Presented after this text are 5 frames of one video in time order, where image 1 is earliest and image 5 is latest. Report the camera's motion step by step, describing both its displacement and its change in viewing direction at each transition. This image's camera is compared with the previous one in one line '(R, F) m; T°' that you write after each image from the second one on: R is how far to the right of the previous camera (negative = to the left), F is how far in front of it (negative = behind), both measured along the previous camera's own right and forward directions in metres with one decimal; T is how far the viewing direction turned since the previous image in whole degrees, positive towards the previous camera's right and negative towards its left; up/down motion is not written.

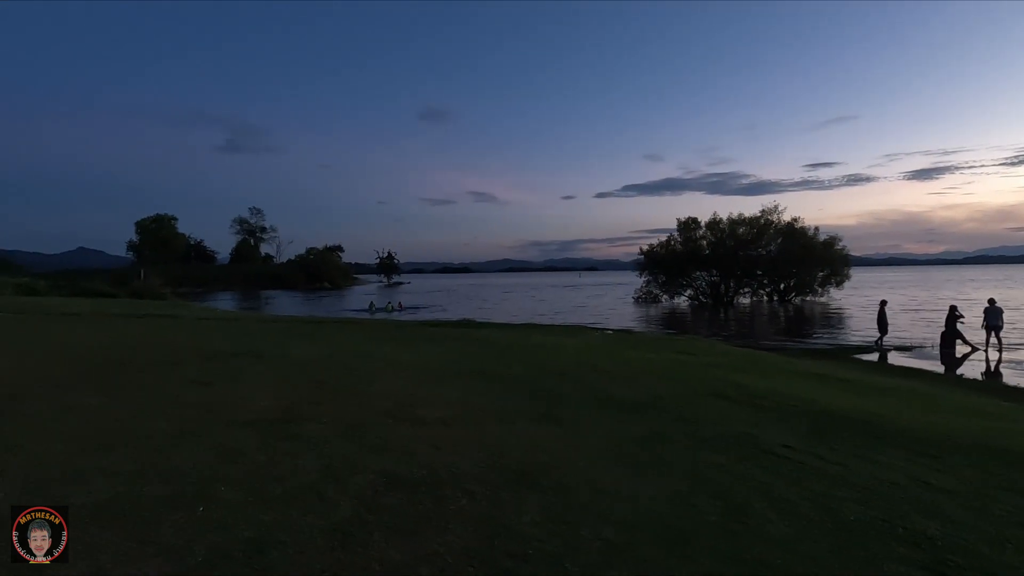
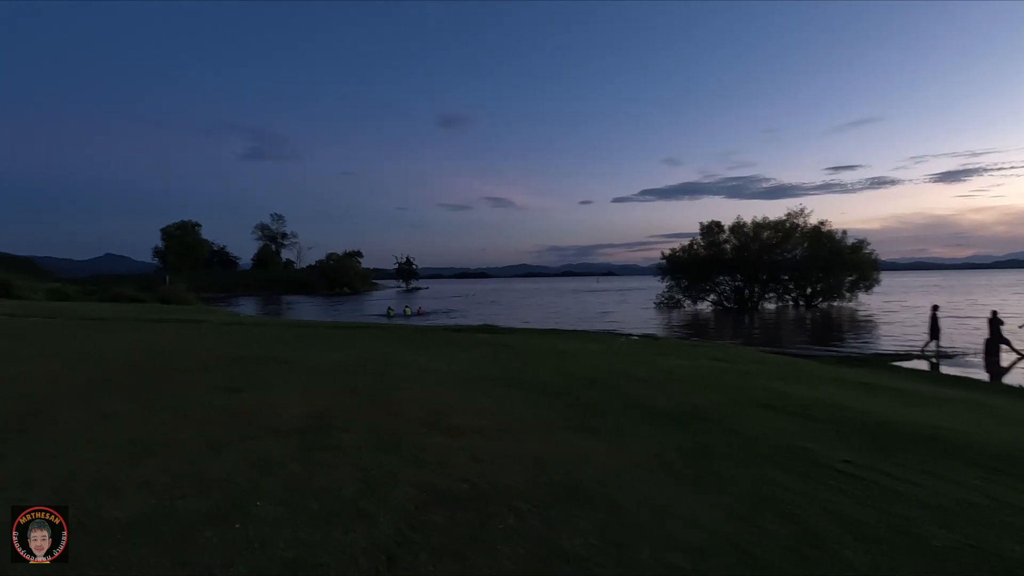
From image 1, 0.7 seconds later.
(-0.3, +0.3) m; -2°
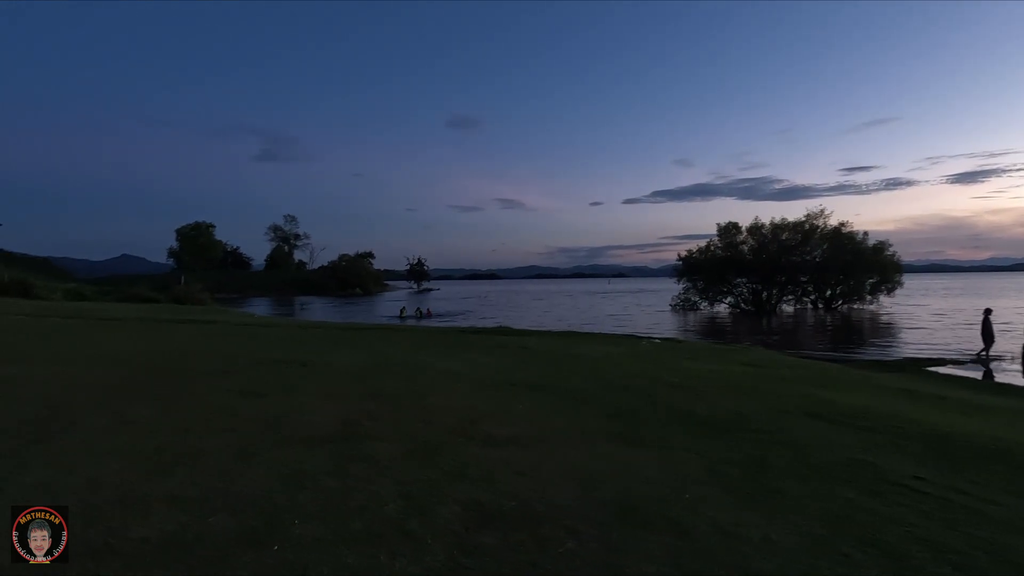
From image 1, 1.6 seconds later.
(-0.3, +0.3) m; -1°
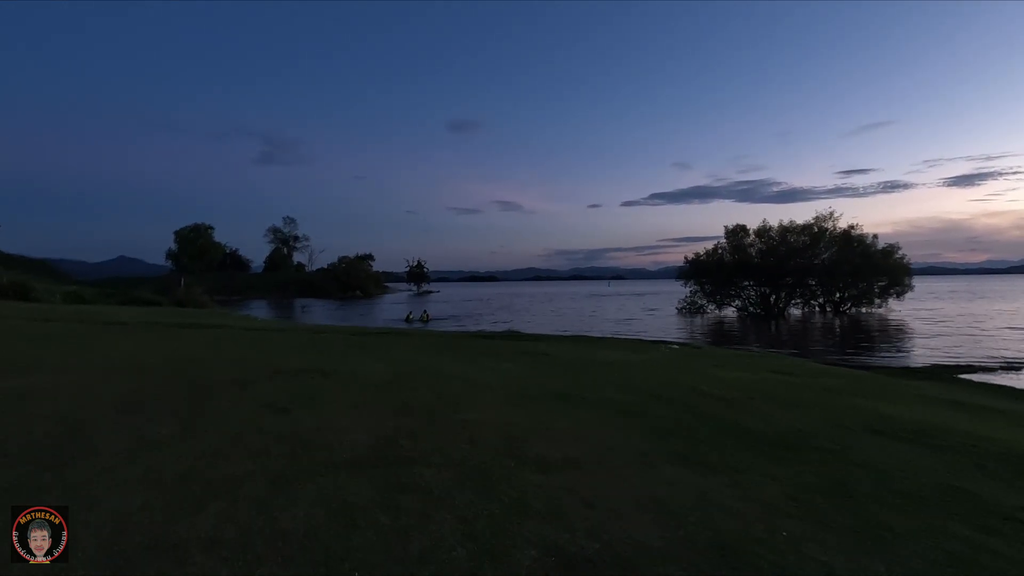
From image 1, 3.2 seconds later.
(-0.6, +0.5) m; 0°
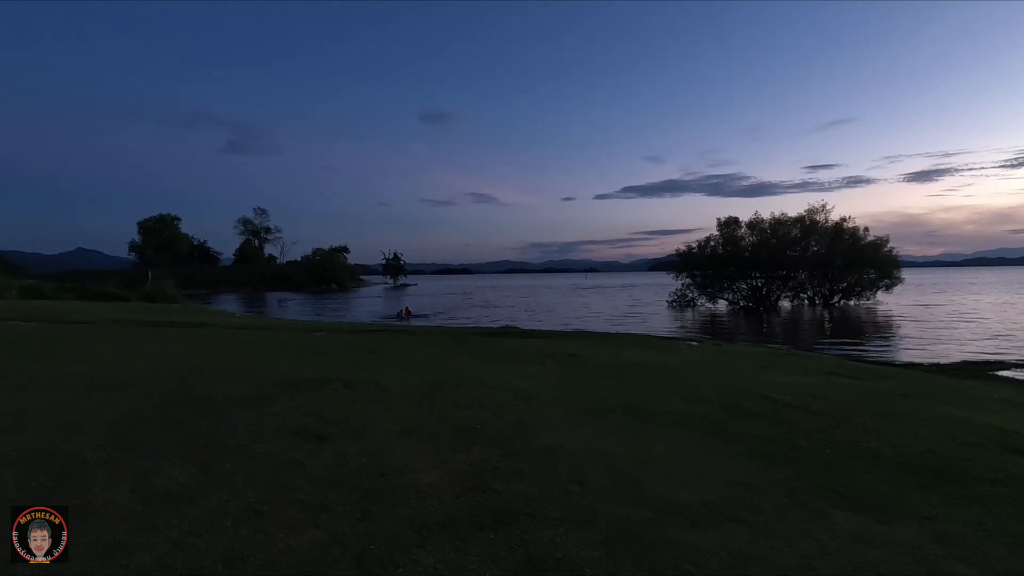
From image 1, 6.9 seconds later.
(-1.3, +1.3) m; +3°
